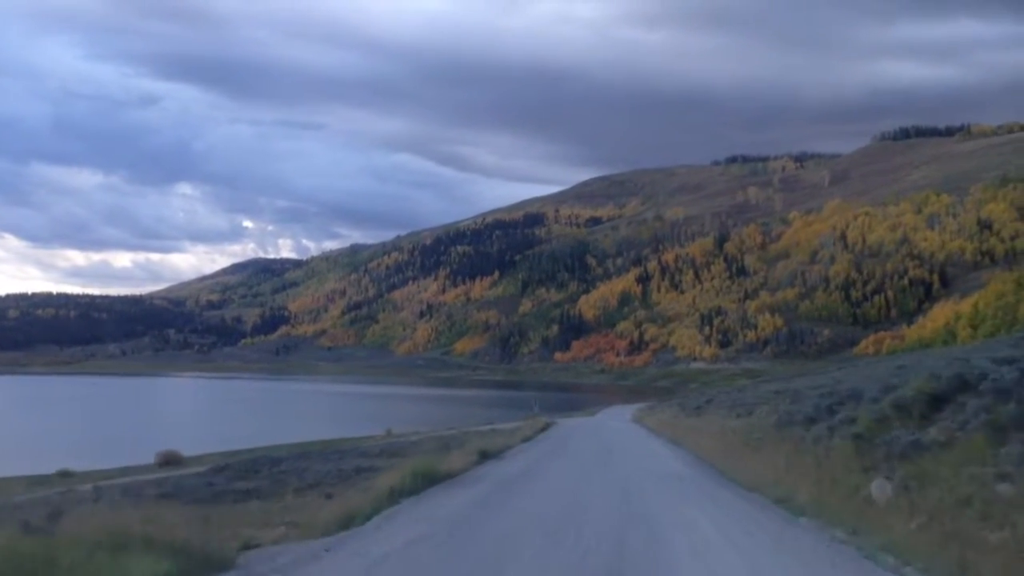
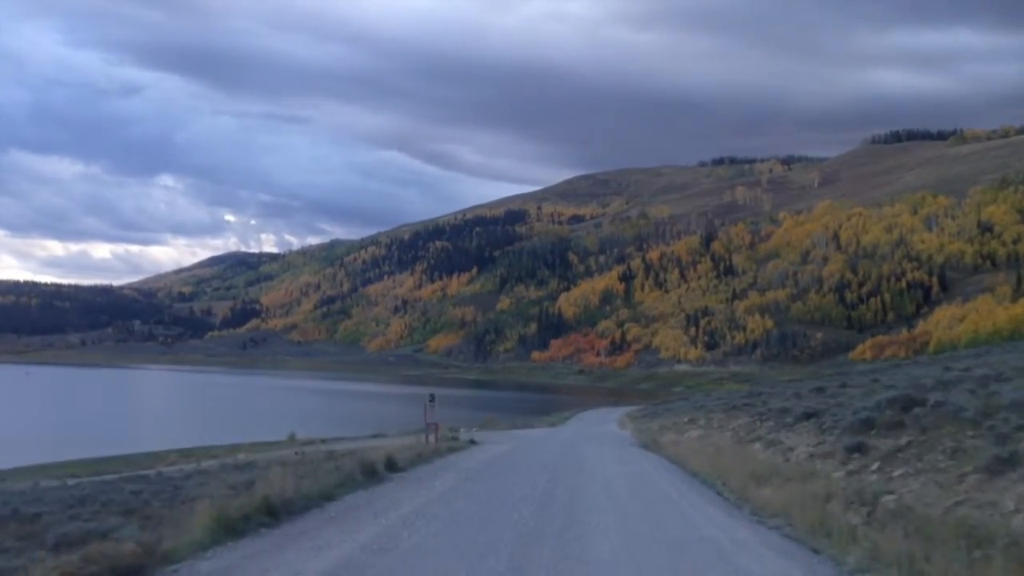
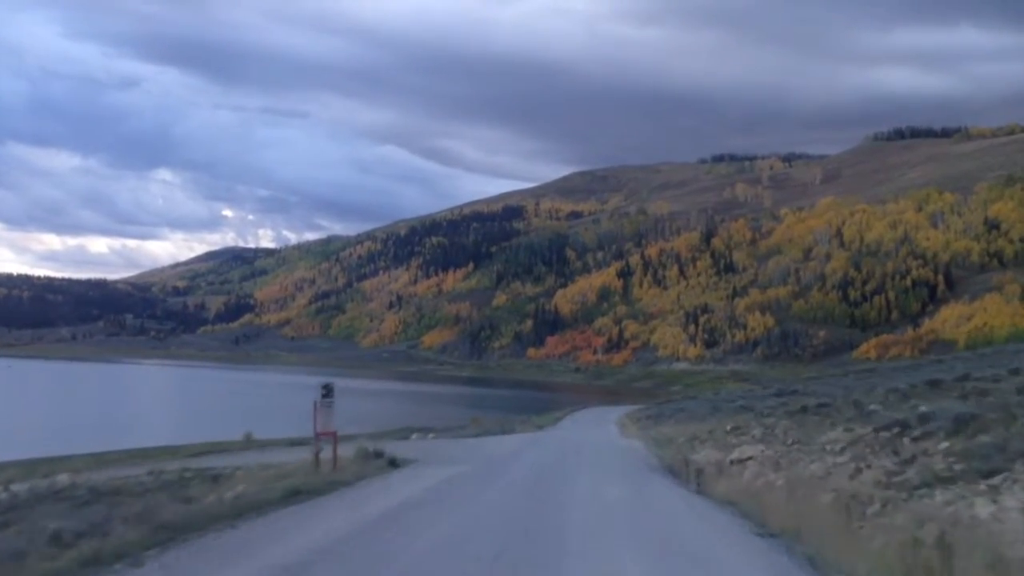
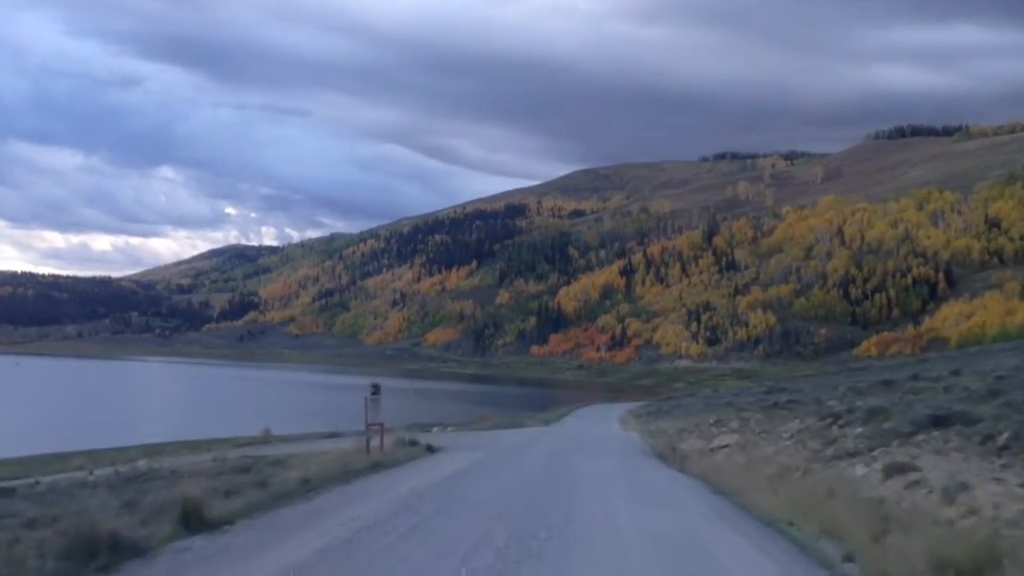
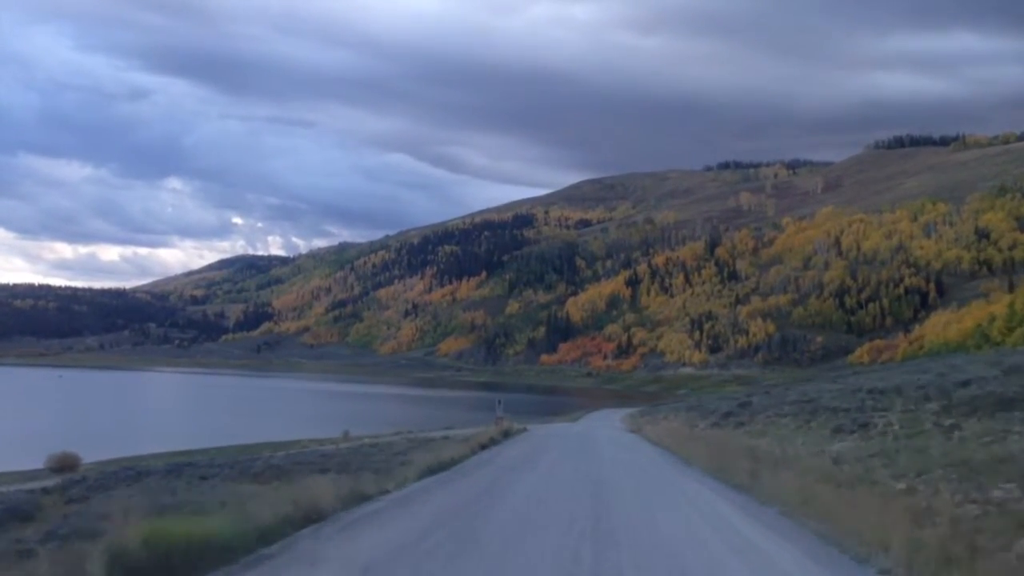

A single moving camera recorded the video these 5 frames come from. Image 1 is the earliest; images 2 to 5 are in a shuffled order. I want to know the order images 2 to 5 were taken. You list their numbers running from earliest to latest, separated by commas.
5, 2, 4, 3
